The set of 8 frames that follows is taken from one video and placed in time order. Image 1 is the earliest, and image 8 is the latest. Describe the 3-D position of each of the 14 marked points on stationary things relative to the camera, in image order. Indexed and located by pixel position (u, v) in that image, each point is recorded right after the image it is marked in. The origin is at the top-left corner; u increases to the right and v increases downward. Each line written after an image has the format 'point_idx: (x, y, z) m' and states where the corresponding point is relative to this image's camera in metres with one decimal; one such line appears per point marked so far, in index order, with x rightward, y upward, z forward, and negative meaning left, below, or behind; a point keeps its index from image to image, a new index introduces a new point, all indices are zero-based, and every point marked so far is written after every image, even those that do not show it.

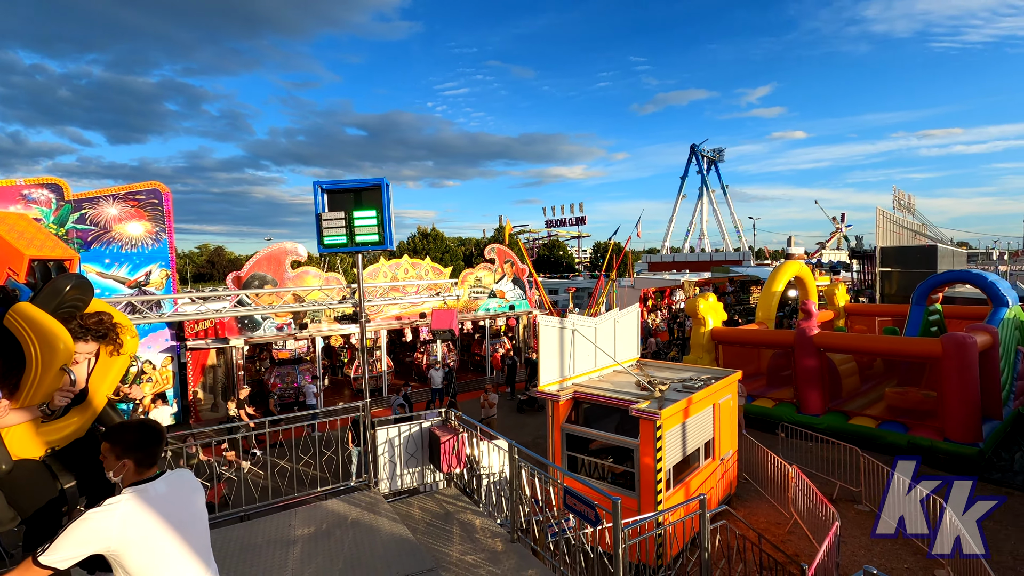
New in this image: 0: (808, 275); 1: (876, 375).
0: (+8.9, +0.4, +14.6) m
1: (+10.0, -2.4, +13.4) m
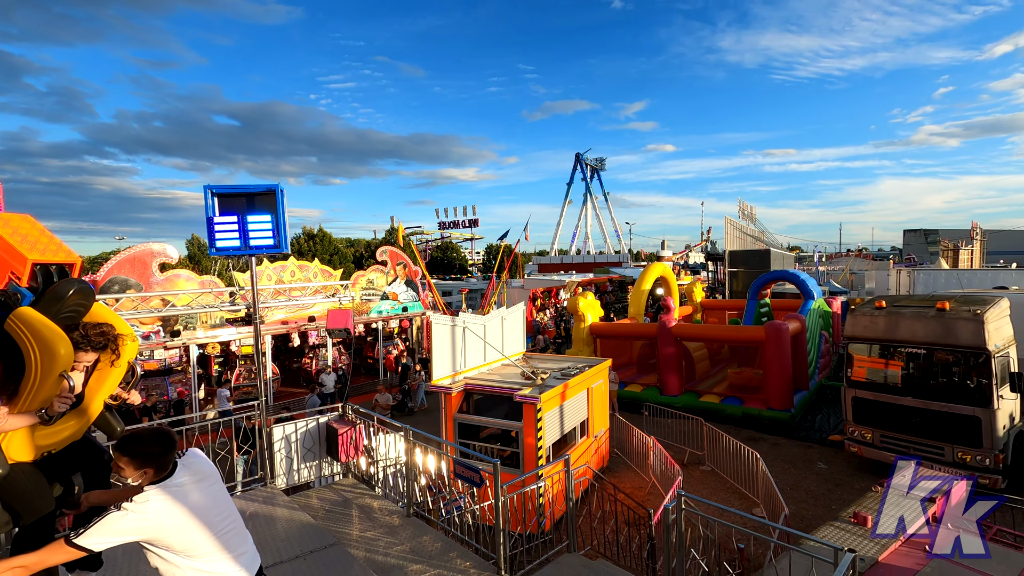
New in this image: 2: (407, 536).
0: (+5.5, +0.4, +16.8) m
1: (+6.8, -2.3, +15.8) m
2: (-1.0, -2.3, +4.7) m
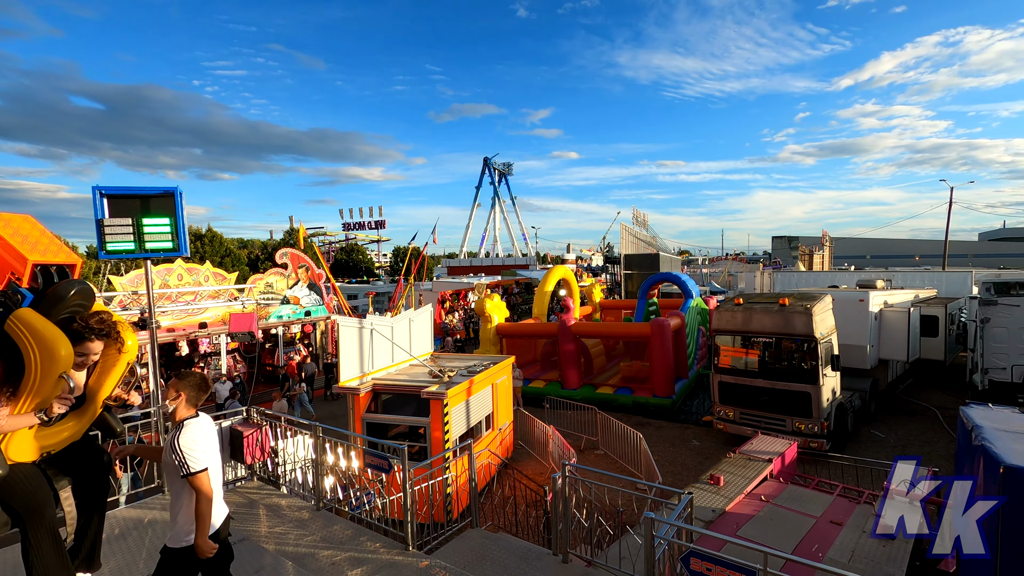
0: (+2.2, +0.4, +18.0) m
1: (+3.7, -2.3, +17.3) m
2: (-1.9, -2.4, +4.9) m
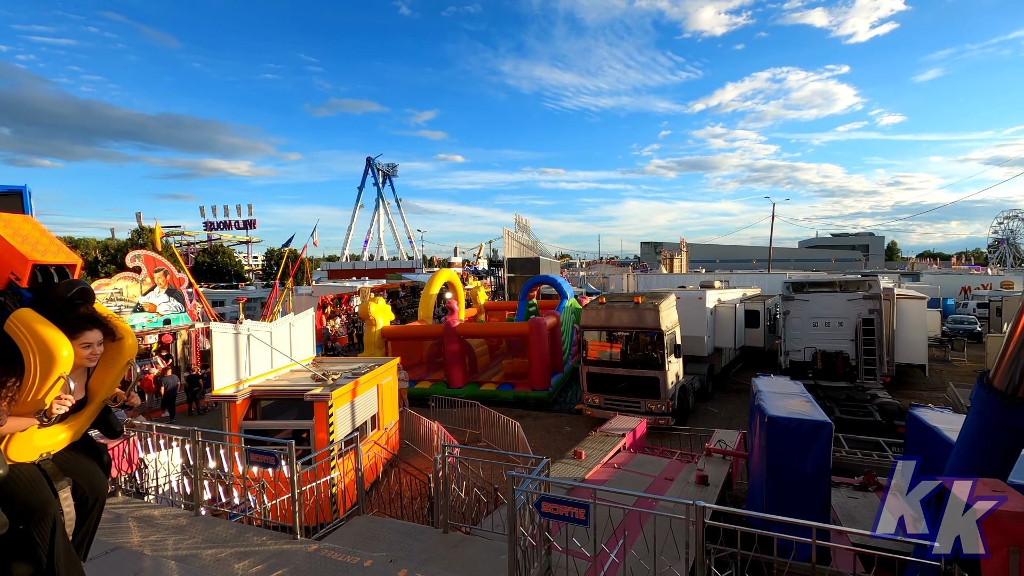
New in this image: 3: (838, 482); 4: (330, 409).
0: (-2.2, +0.3, +18.6) m
1: (-0.5, -2.4, +18.2) m
2: (-3.1, -2.4, +4.9) m
3: (+4.2, -2.5, +6.3) m
4: (-2.9, -2.0, +7.9) m
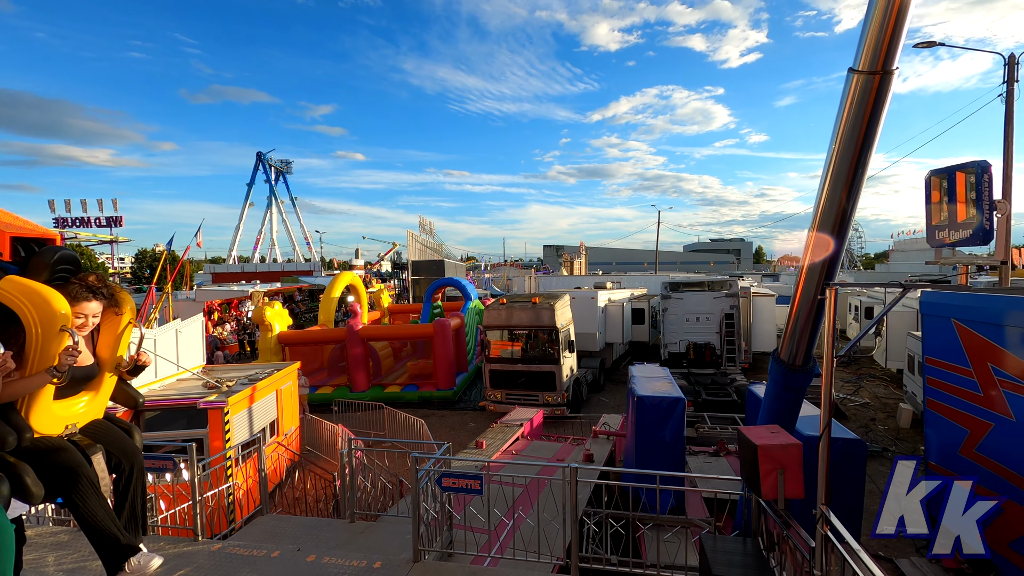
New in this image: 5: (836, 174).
0: (-5.8, +0.2, +18.4) m
1: (-4.1, -2.5, +18.3) m
2: (-4.1, -2.5, +4.7) m
3: (+2.8, -2.5, +7.5) m
4: (-4.5, -2.0, +7.7) m
5: (+2.1, +0.8, +3.2) m
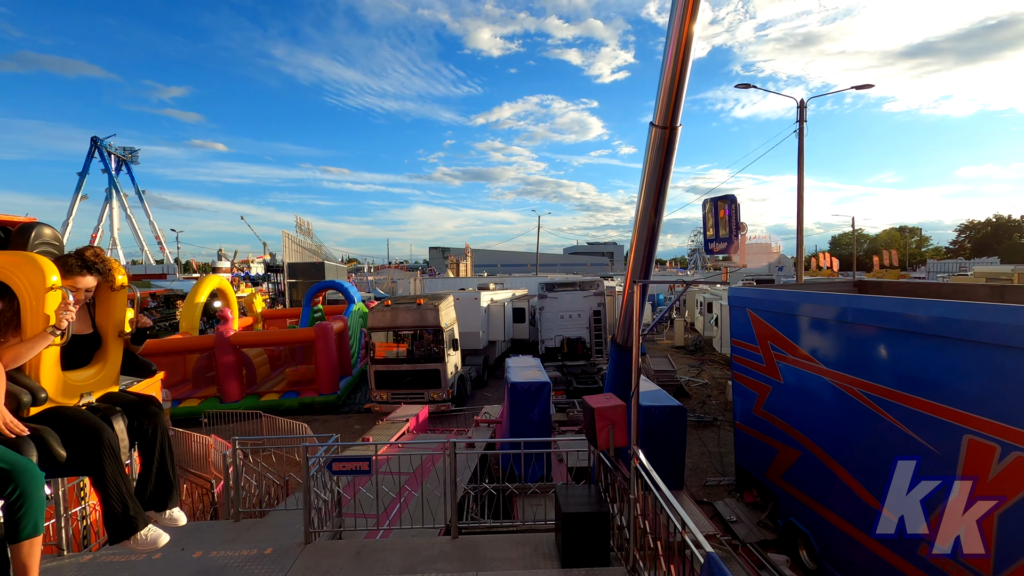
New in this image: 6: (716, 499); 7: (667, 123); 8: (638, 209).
0: (-10.0, 0.0, +17.2) m
1: (-8.3, -2.6, +17.5) m
2: (-5.2, -2.5, +4.3) m
3: (+0.9, -2.5, +8.5) m
4: (-6.3, -2.1, +7.1) m
5: (+1.2, +0.8, +4.2) m
6: (+3.3, -3.4, +7.9) m
7: (+1.3, +1.3, +4.0) m
8: (+1.1, +0.7, +4.4) m
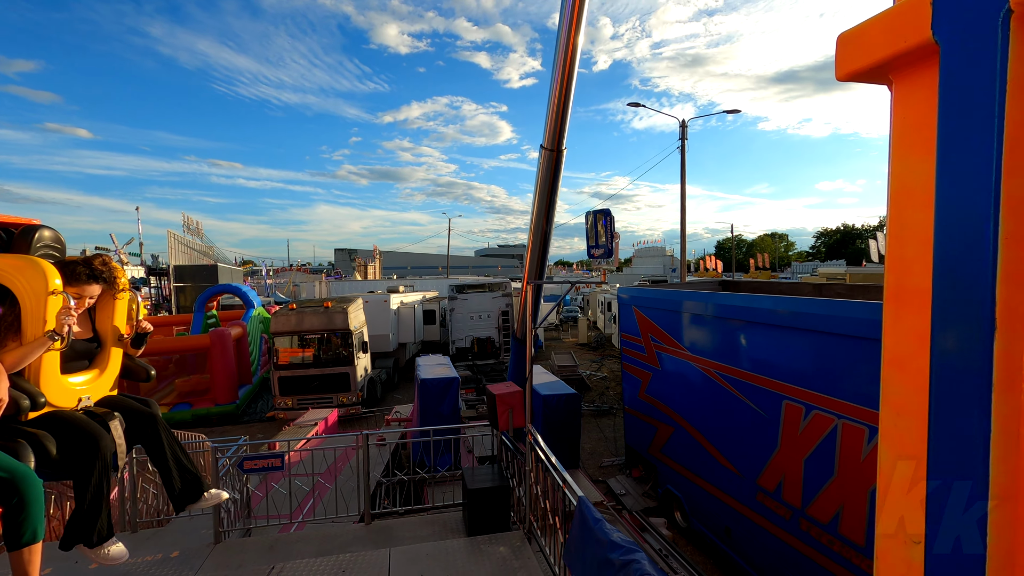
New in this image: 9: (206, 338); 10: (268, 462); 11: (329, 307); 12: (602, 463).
0: (-13.0, -0.2, +15.6) m
1: (-11.4, -2.8, +16.2) m
2: (-6.0, -2.6, +3.7) m
3: (-0.7, -2.5, +9.0) m
4: (-7.5, -2.2, +6.3) m
5: (+0.3, +0.8, +4.9) m
6: (+1.8, -3.4, +8.9) m
7: (+0.4, +1.3, +4.6) m
8: (+0.2, +0.7, +5.0) m
9: (-8.7, -1.4, +13.9) m
10: (-2.3, -1.7, +4.7) m
11: (-4.8, -0.5, +12.9) m
12: (+1.7, -3.4, +9.4) m
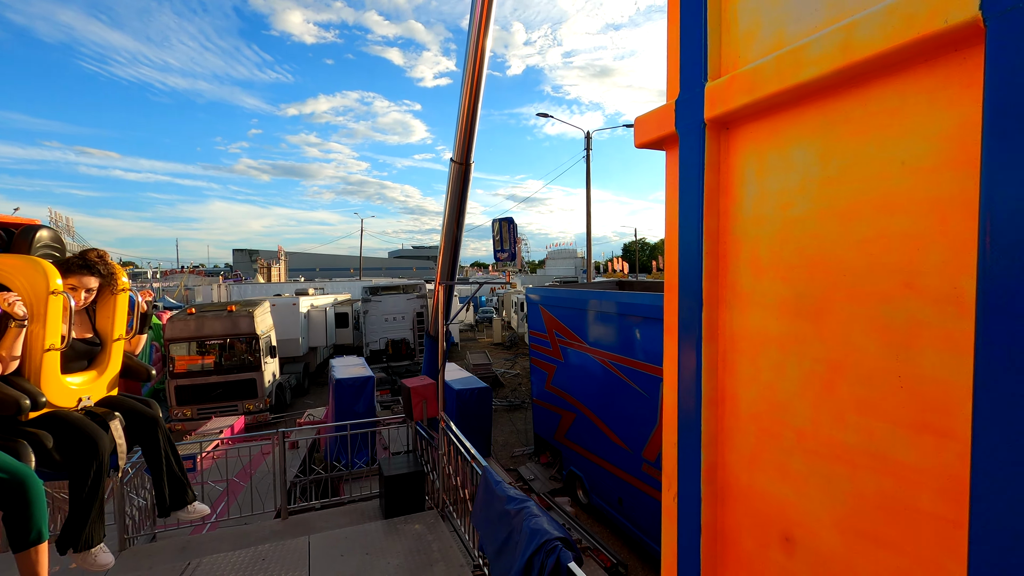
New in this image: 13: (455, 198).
0: (-15.6, -0.3, +13.6) m
1: (-14.0, -2.9, +14.5) m
2: (-6.6, -2.6, +3.1) m
3: (-2.3, -2.5, +9.3) m
4: (-8.6, -2.3, +5.4) m
5: (-0.7, +0.8, +5.3) m
6: (+0.2, -3.4, +9.5) m
7: (-0.5, +1.3, +5.1) m
8: (-0.8, +0.7, +5.4) m
9: (-11.0, -1.5, +12.7) m
10: (-3.2, -1.7, +4.7) m
11: (-7.0, -0.6, +12.3) m
12: (0.0, -3.4, +10.0) m
13: (-0.6, +0.9, +5.3) m
